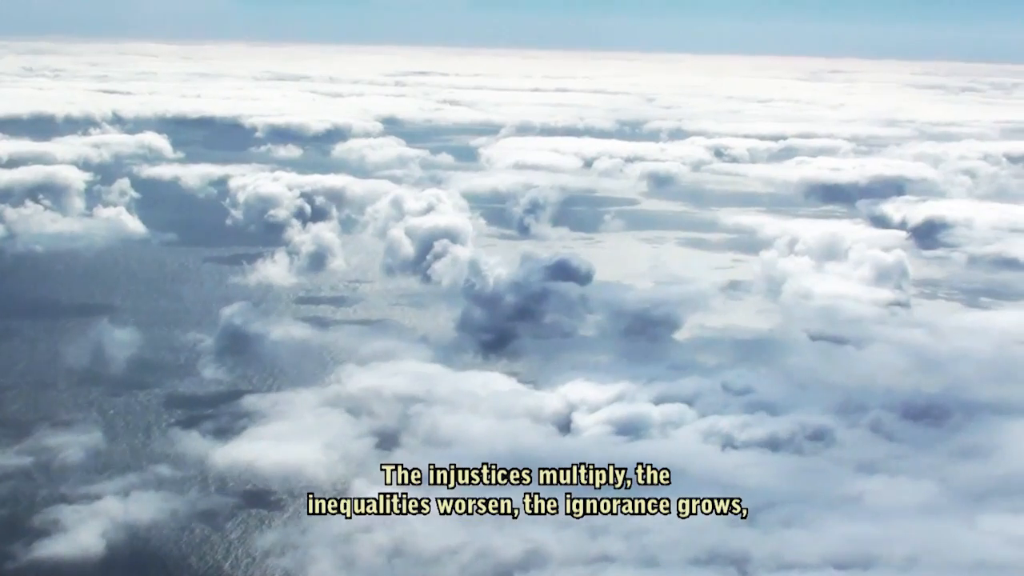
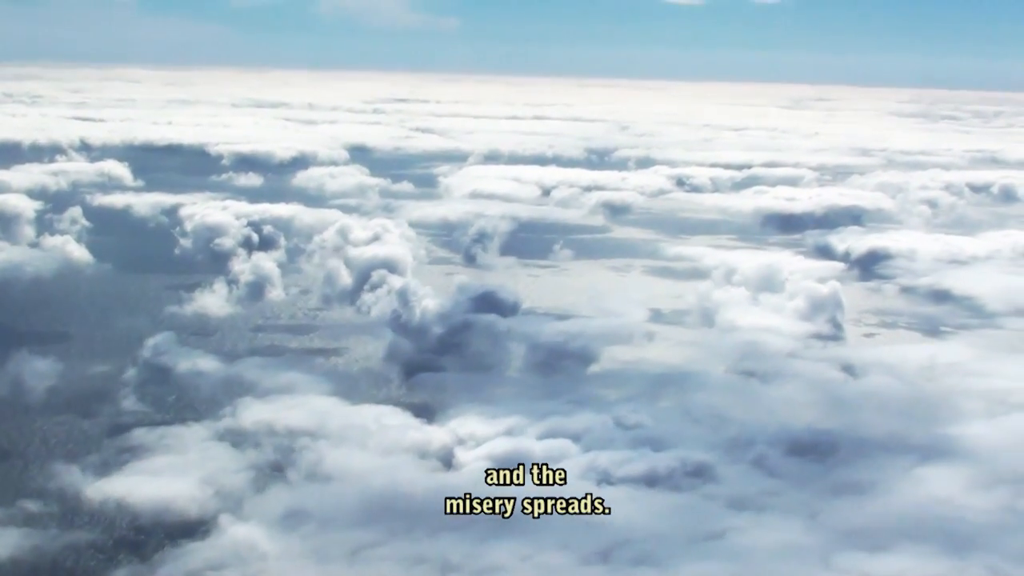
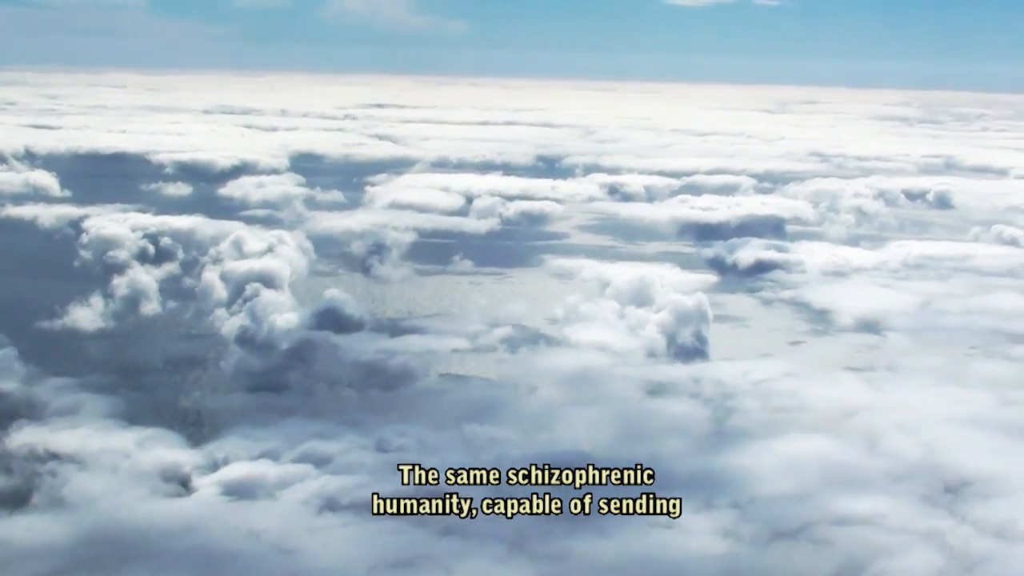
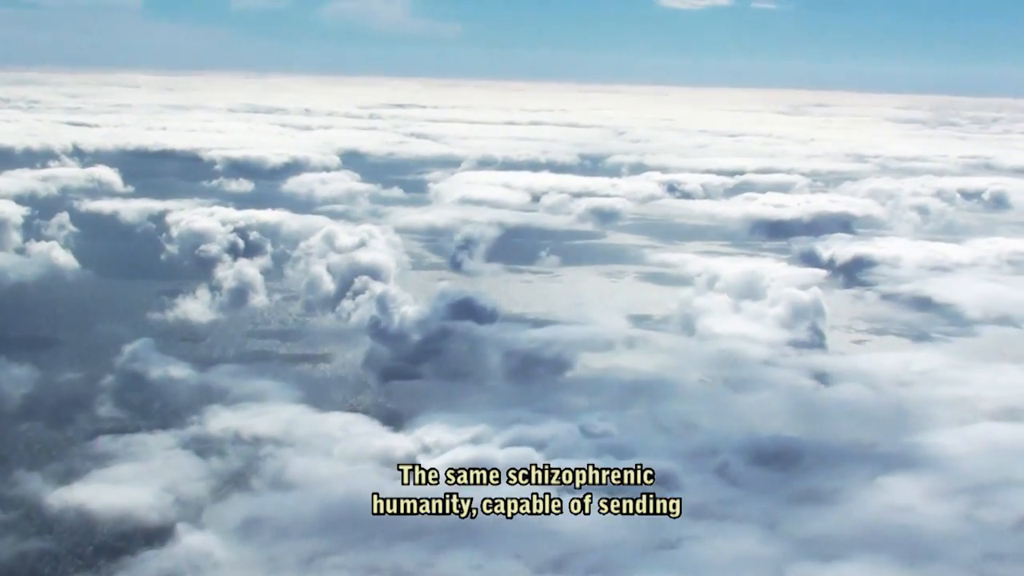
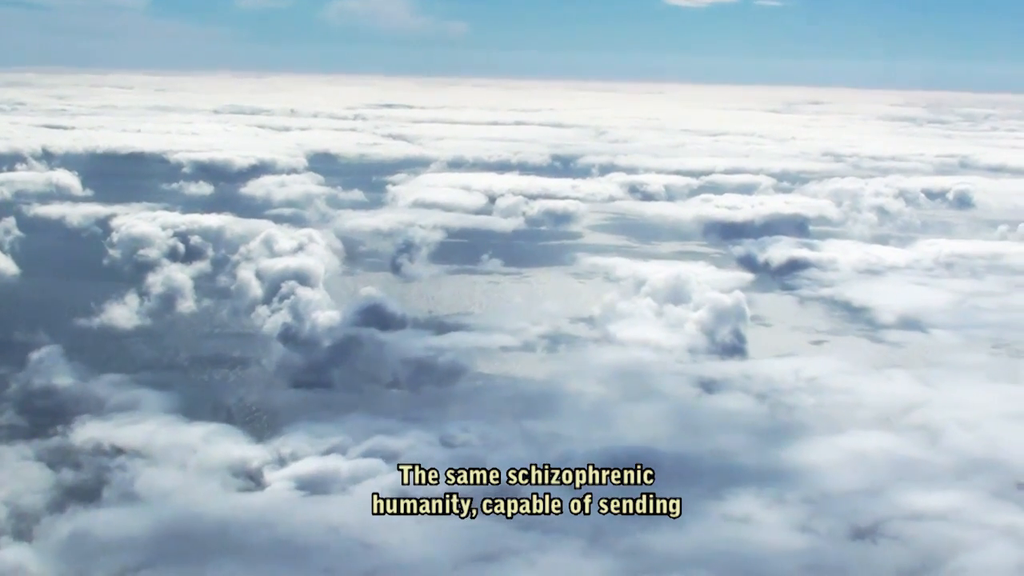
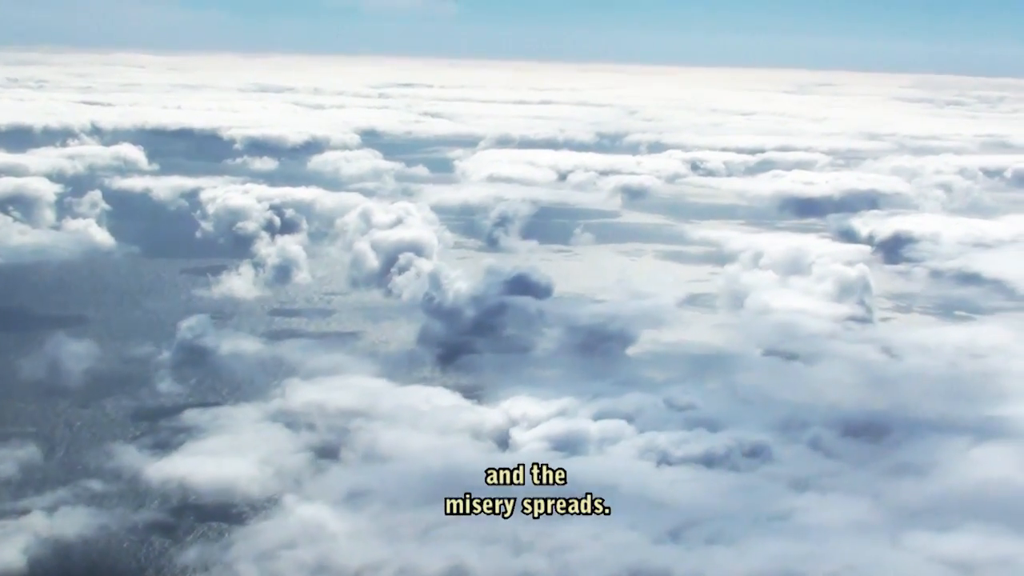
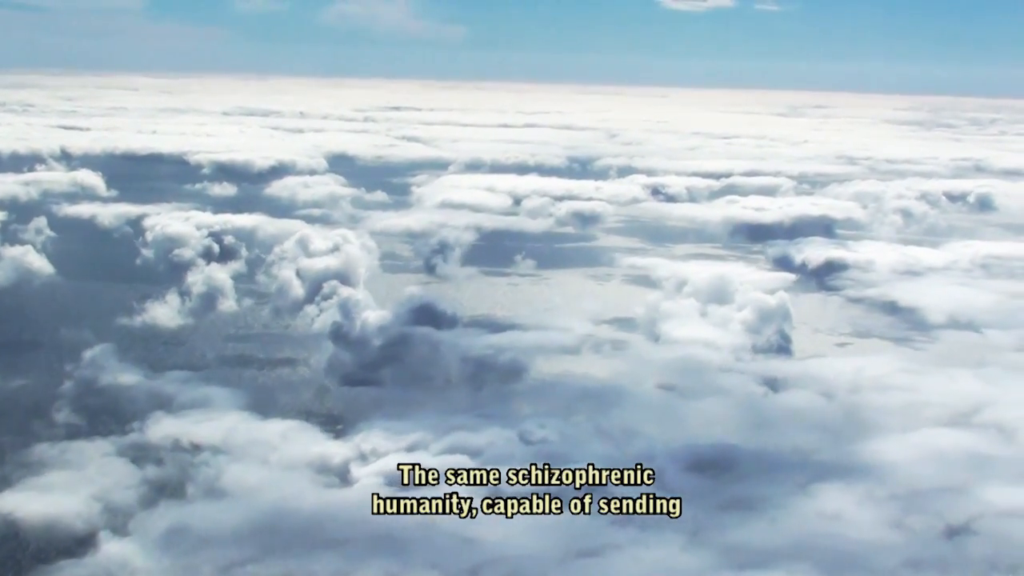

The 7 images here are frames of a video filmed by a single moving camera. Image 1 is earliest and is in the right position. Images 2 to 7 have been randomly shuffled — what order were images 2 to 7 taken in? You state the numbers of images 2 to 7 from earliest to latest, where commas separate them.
6, 2, 4, 7, 5, 3
